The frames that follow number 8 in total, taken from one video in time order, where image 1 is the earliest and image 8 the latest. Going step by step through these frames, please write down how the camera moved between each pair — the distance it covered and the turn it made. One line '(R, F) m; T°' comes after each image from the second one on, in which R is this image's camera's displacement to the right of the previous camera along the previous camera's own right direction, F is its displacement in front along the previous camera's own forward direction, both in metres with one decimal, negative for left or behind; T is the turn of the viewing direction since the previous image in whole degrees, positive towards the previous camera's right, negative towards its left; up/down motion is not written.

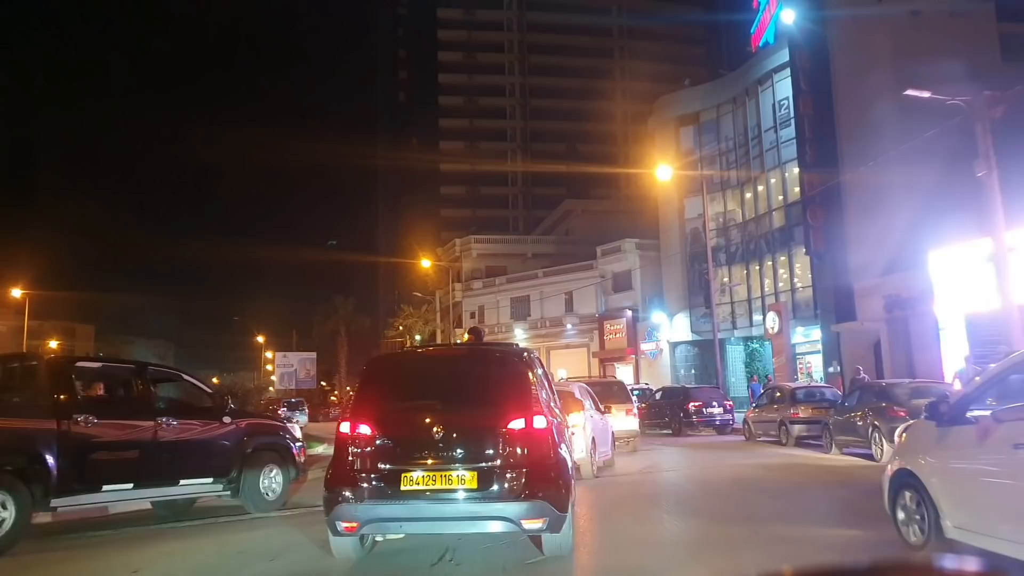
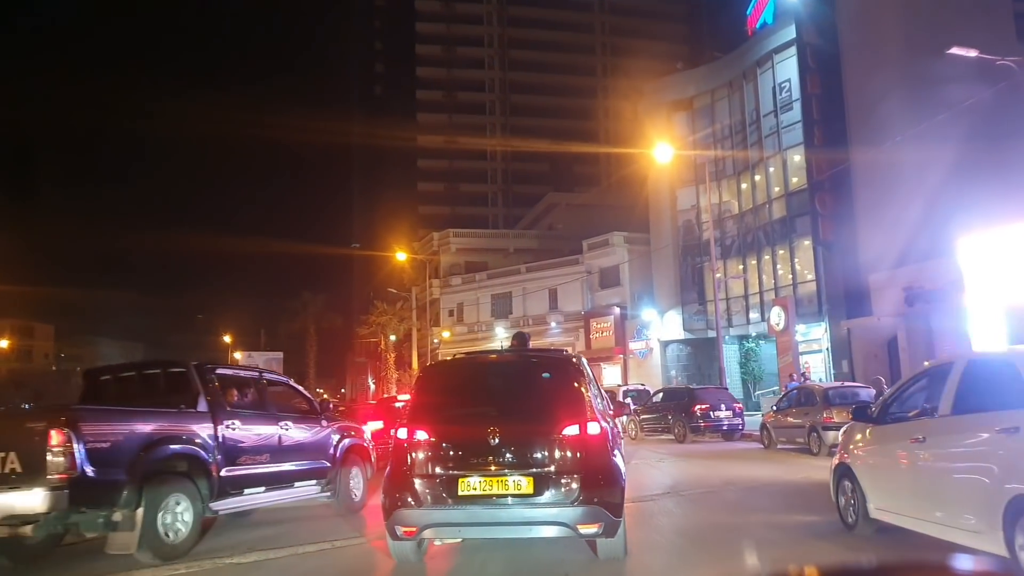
(-0.2, +2.6) m; +2°
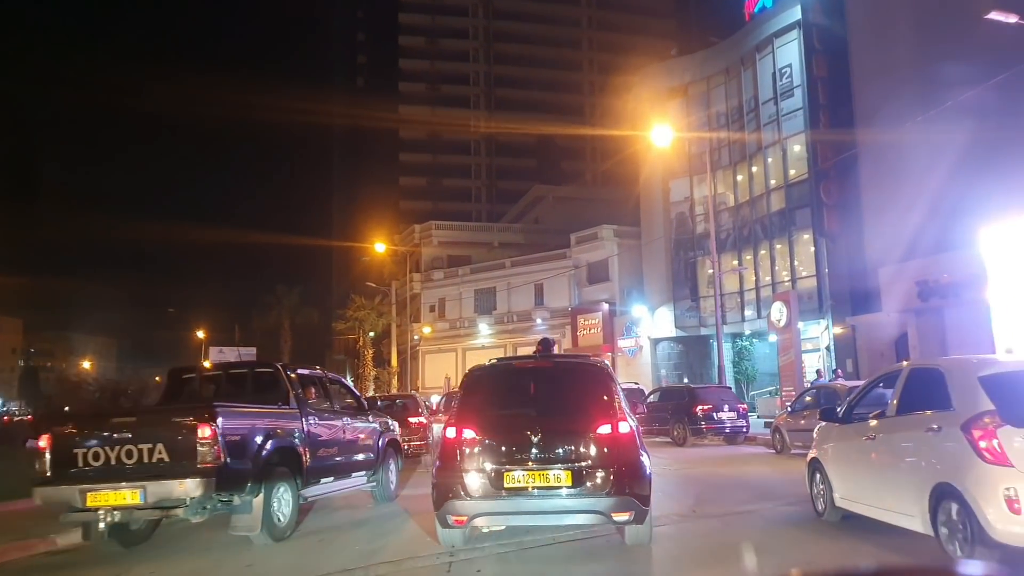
(-0.1, +1.8) m; +1°
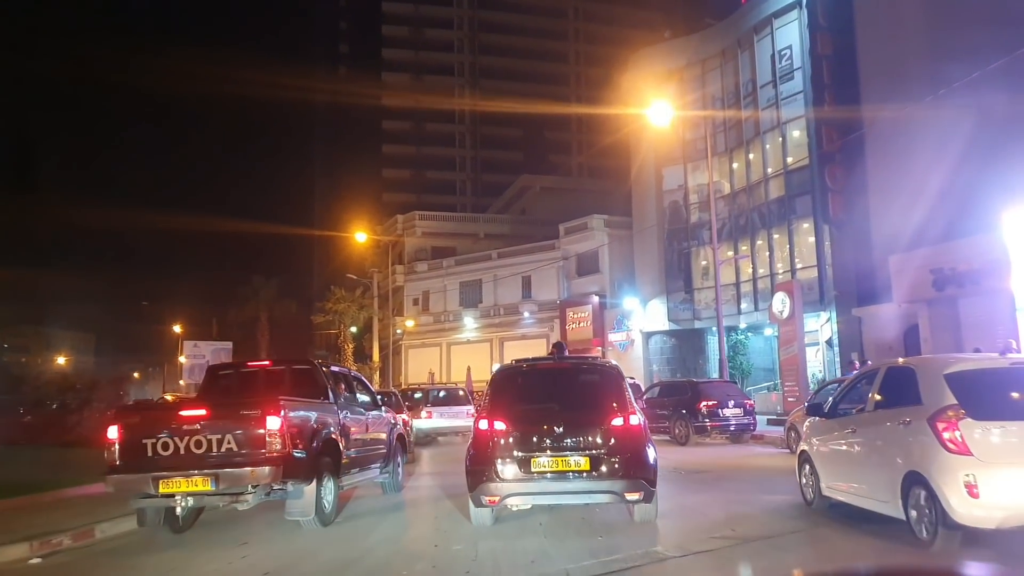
(-0.1, +1.5) m; +1°
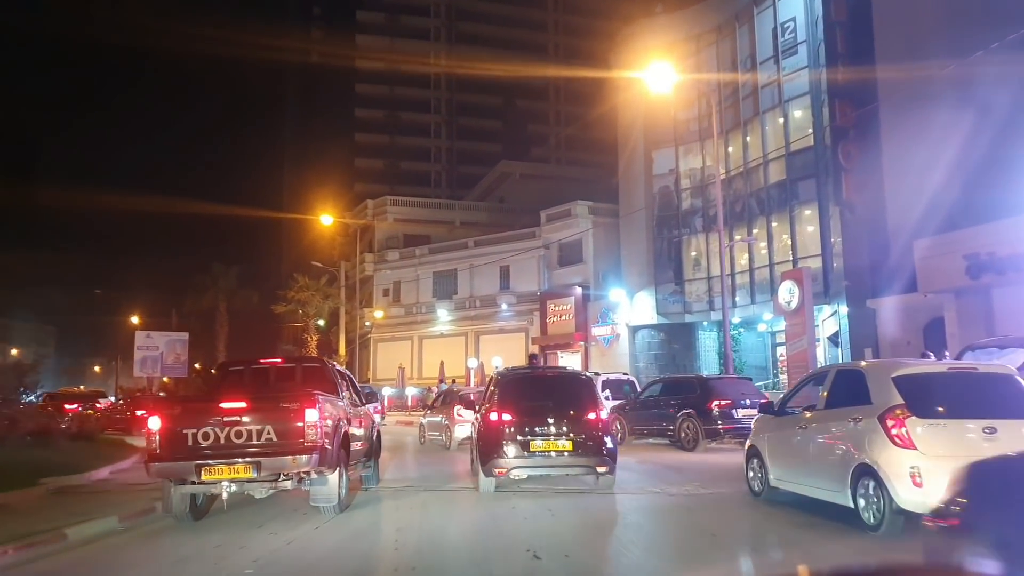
(-0.2, +2.6) m; +2°
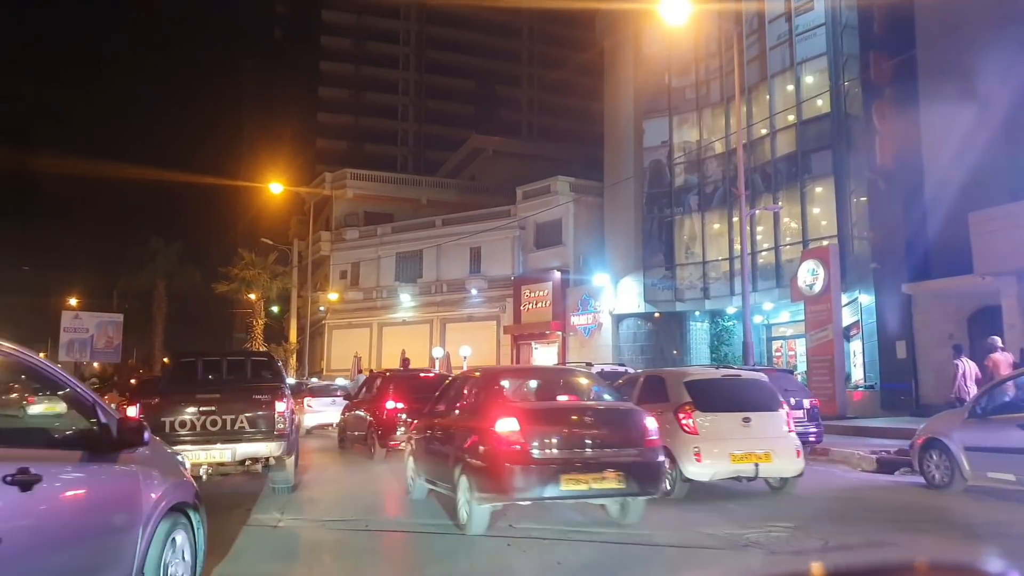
(-0.2, +3.6) m; +3°
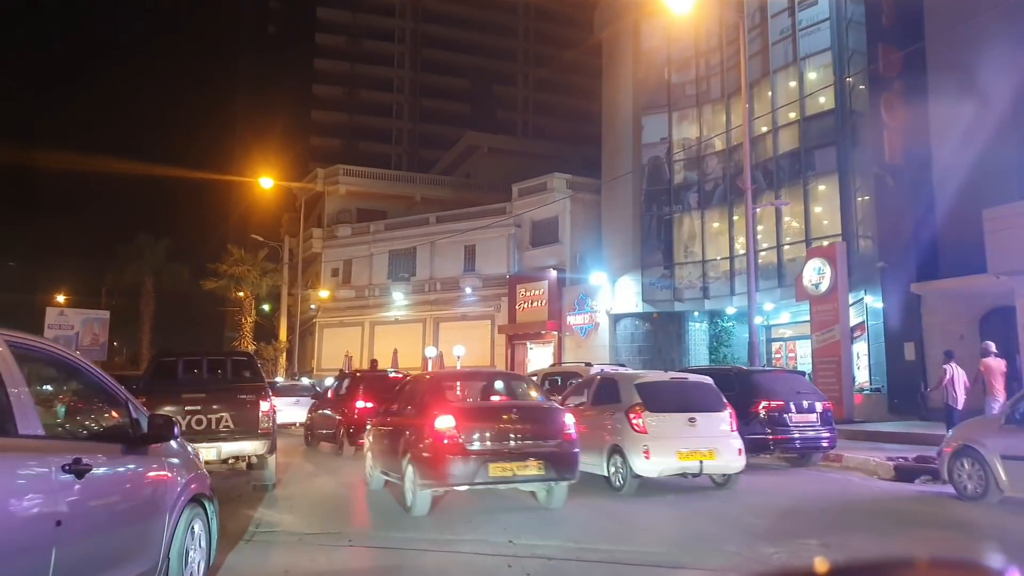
(-0.1, +0.7) m; 0°
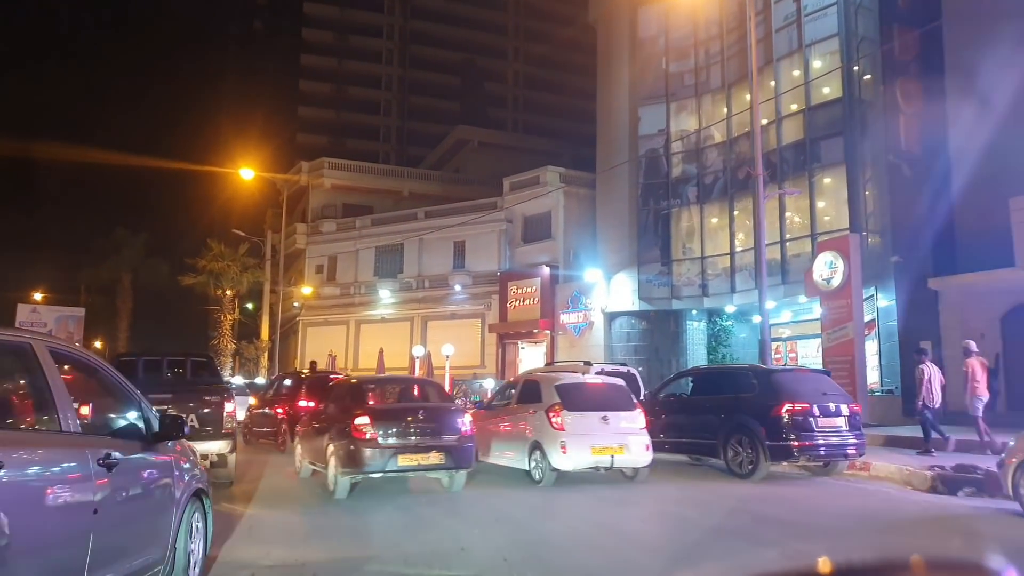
(-0.1, +1.2) m; +1°
